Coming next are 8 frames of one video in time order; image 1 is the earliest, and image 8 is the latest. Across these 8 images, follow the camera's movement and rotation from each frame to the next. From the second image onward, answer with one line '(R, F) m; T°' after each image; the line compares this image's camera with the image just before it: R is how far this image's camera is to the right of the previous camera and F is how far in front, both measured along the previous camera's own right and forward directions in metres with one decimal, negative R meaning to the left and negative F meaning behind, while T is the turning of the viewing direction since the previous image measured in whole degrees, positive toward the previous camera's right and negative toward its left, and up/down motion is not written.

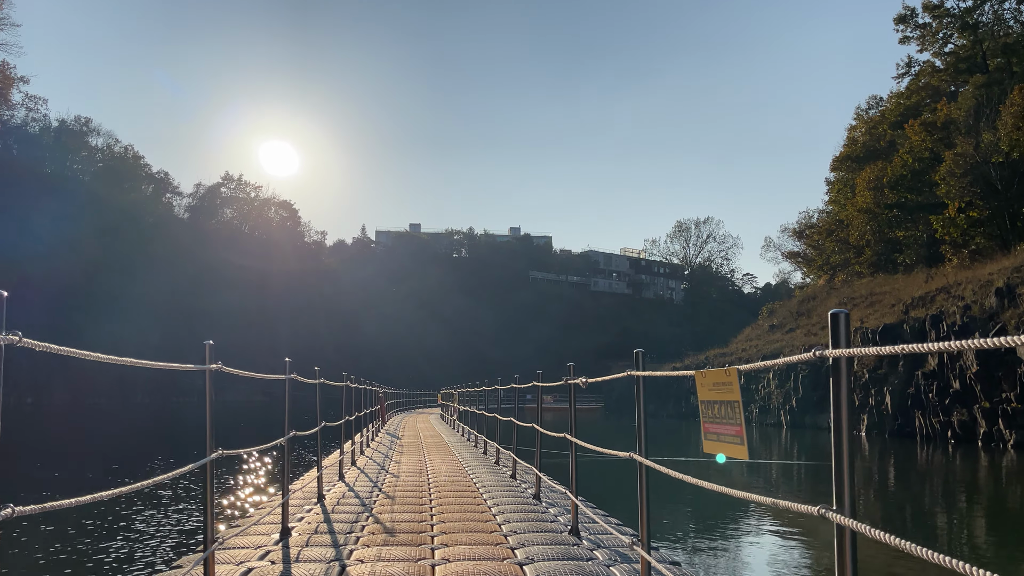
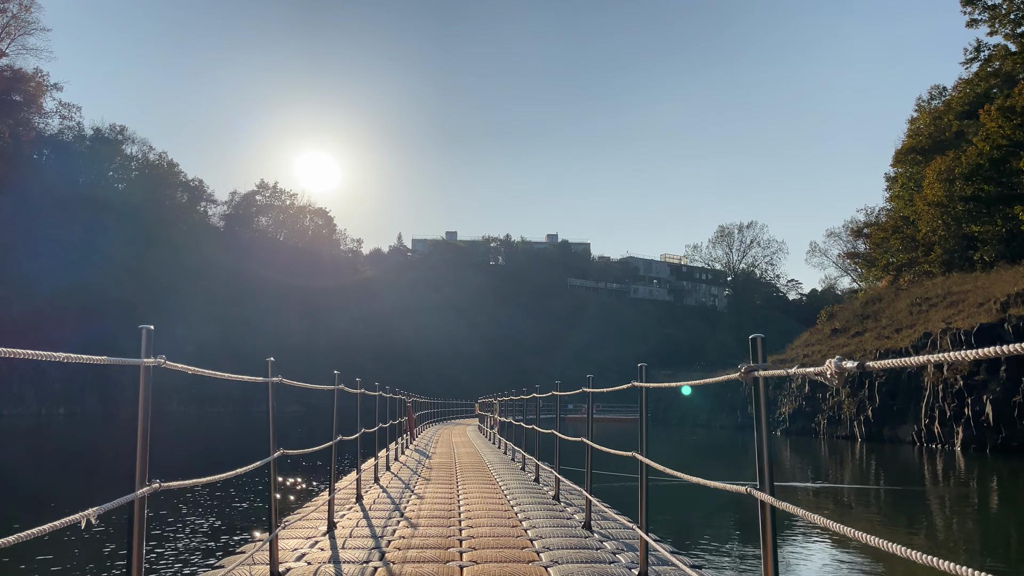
(-0.2, +1.9) m; -3°
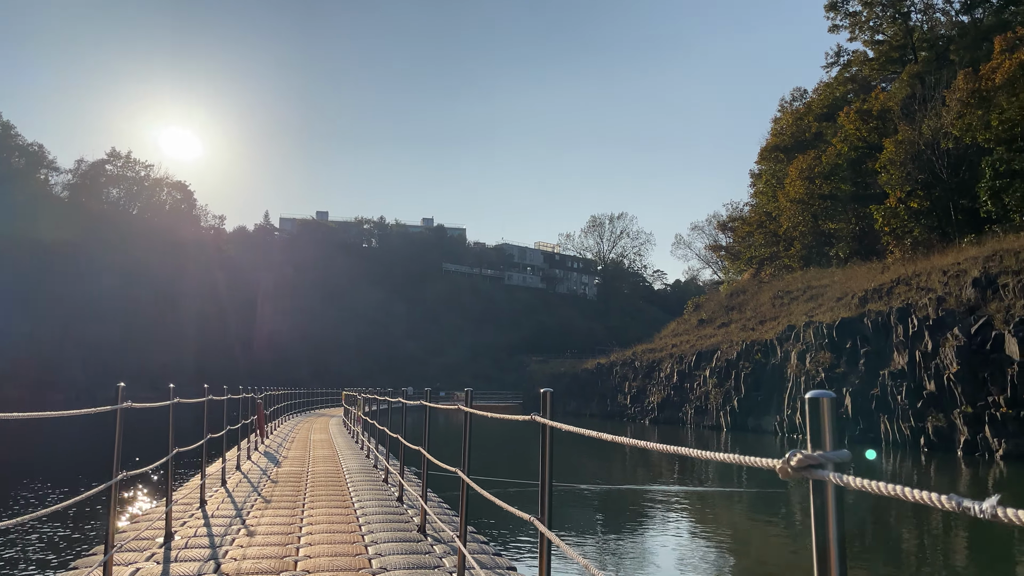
(+0.1, +0.9) m; +9°
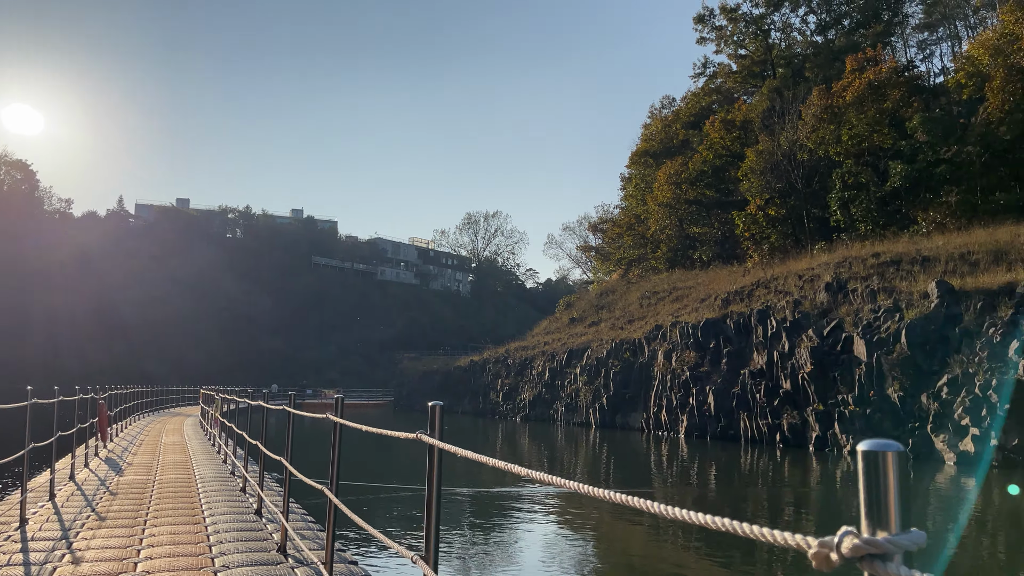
(0.0, +0.3) m; +9°
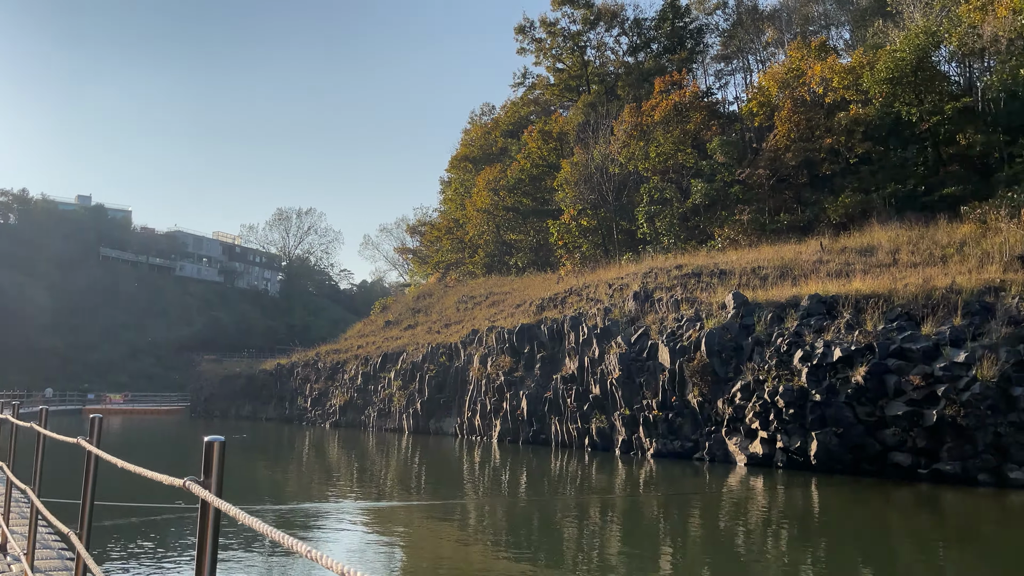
(0.0, +0.4) m; +13°
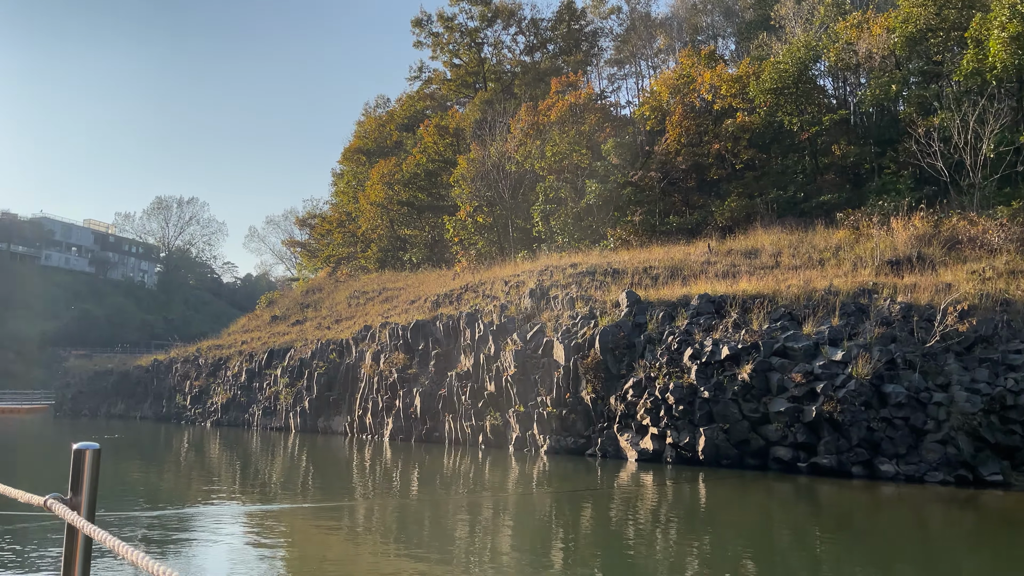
(-0.1, +0.2) m; +8°
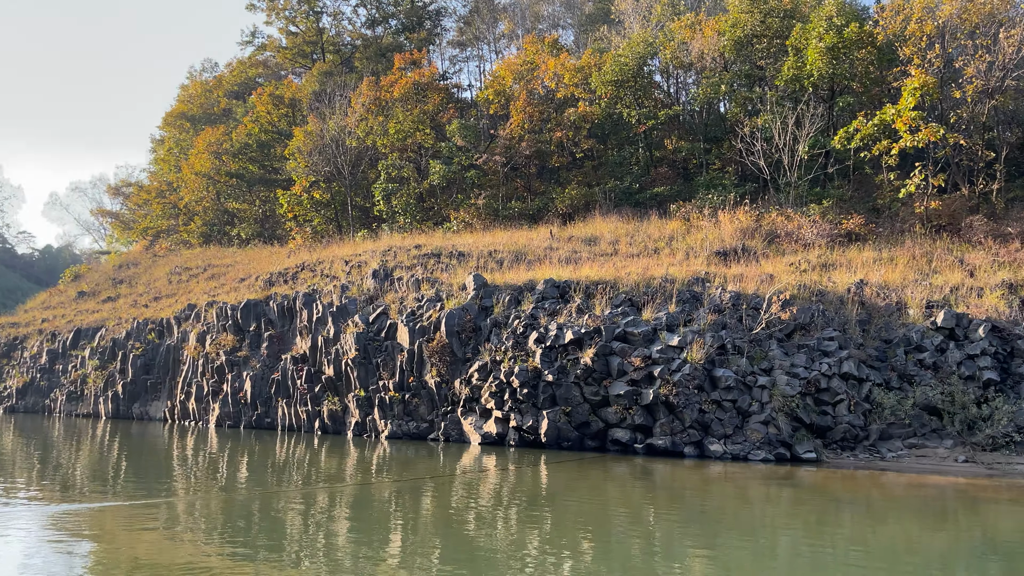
(-0.2, +0.3) m; +12°
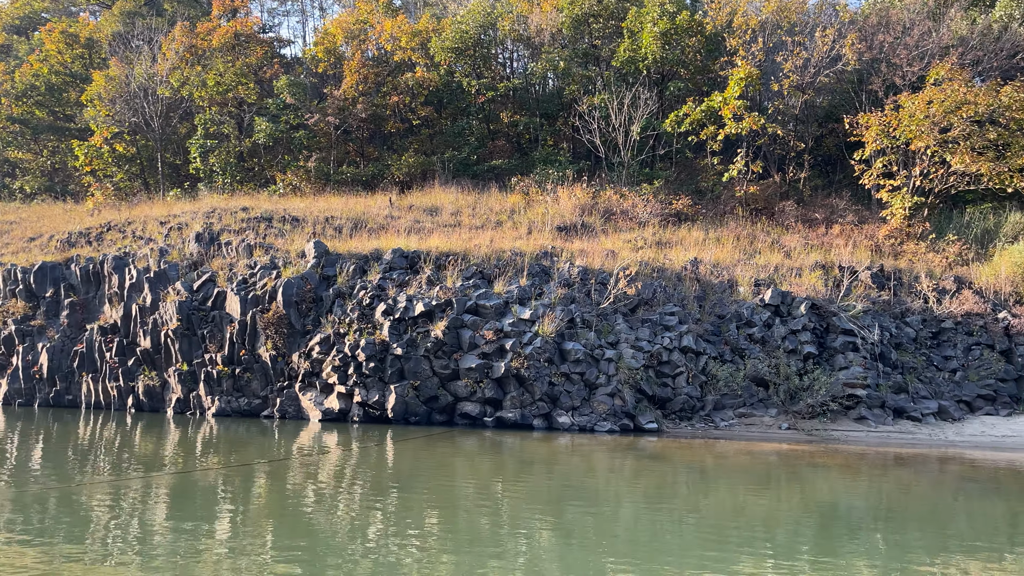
(-0.5, +0.4) m; +13°
